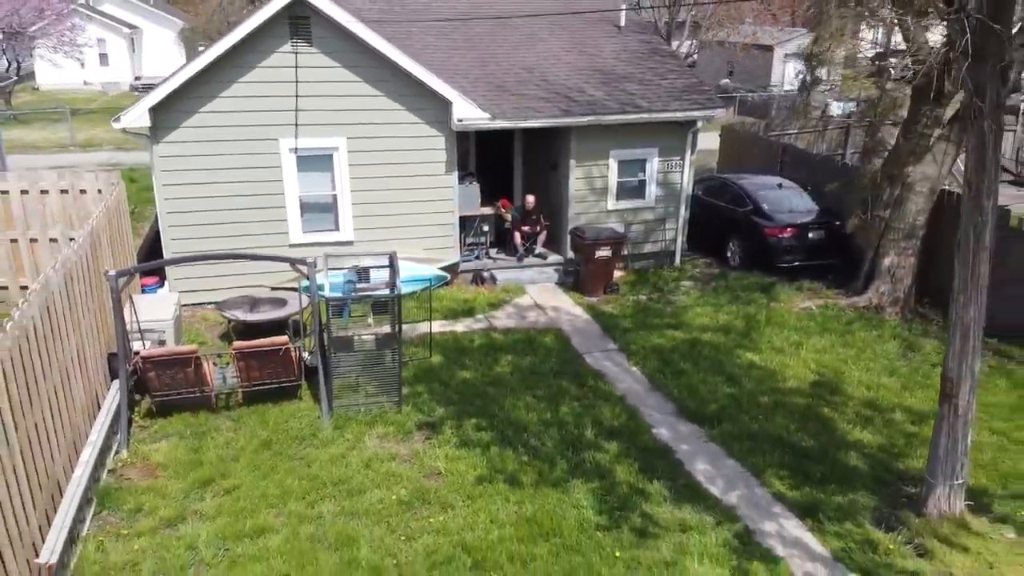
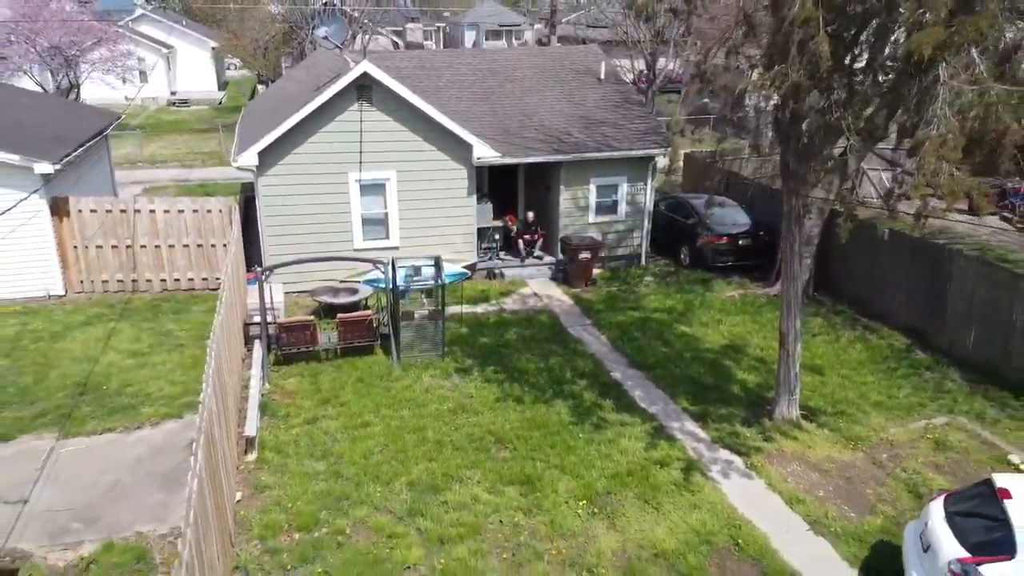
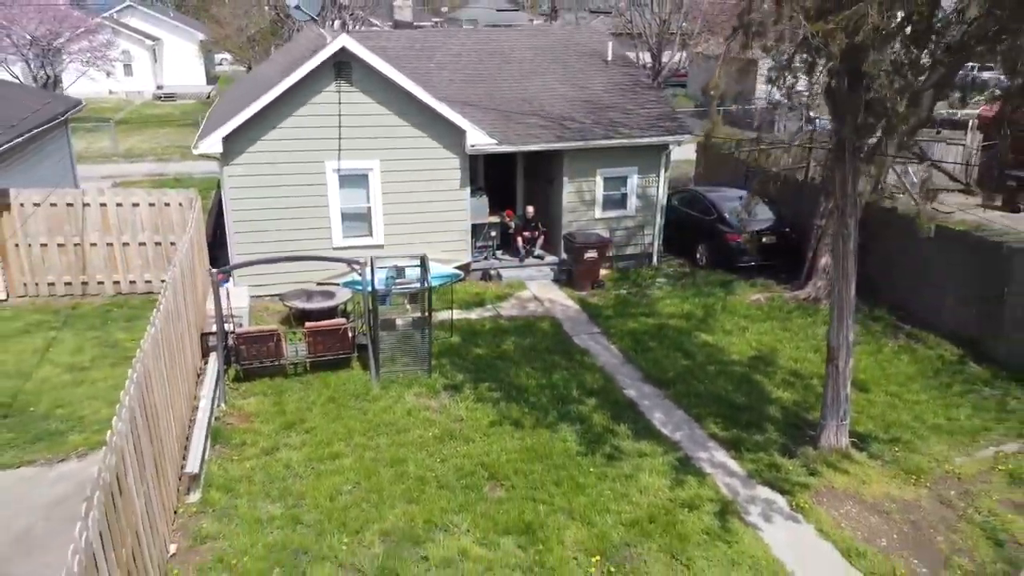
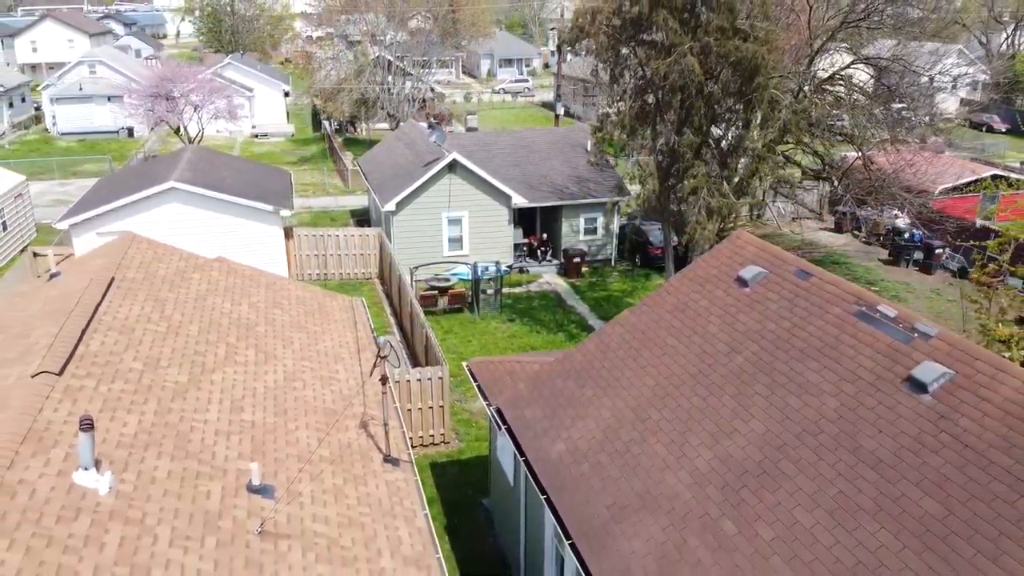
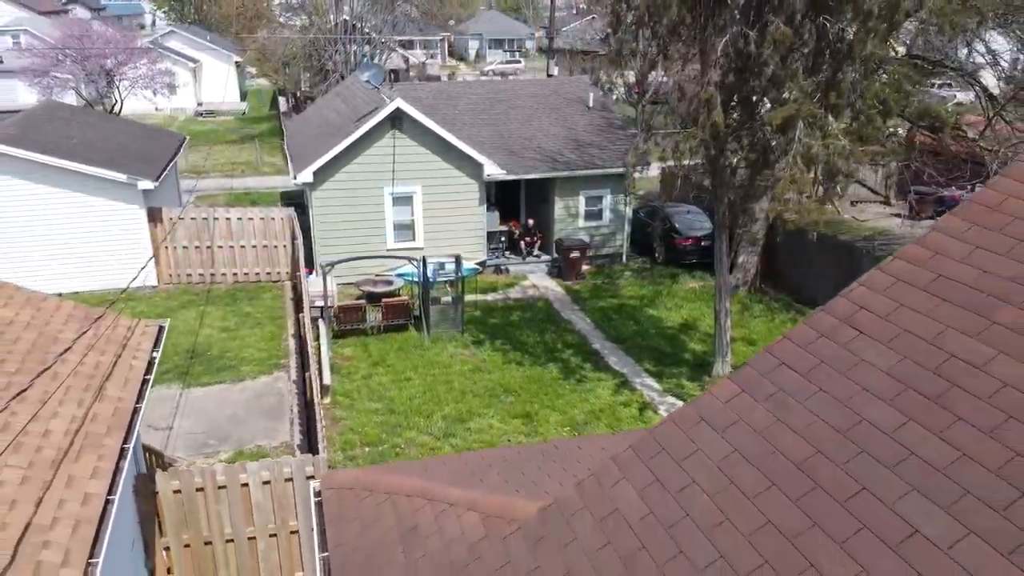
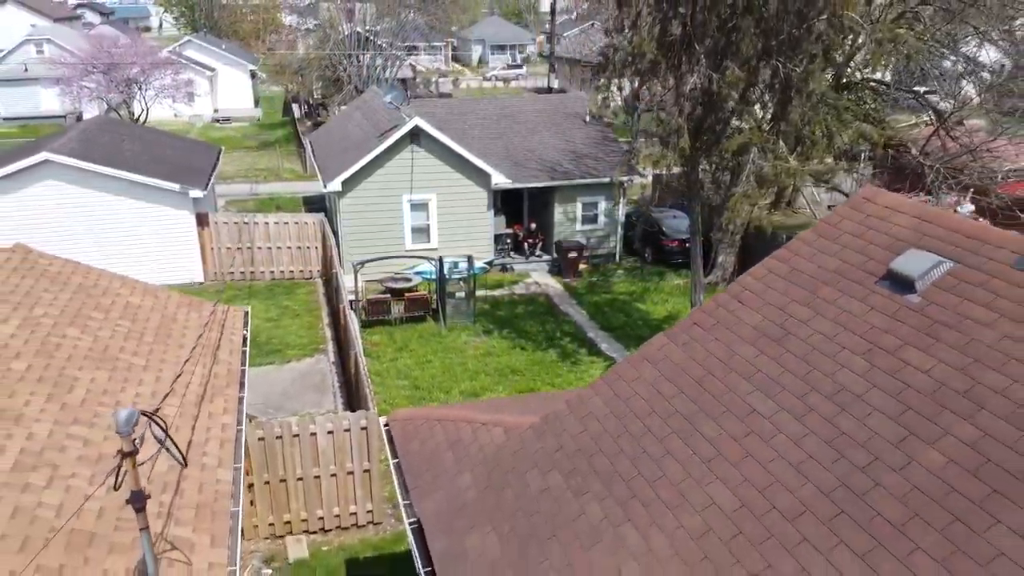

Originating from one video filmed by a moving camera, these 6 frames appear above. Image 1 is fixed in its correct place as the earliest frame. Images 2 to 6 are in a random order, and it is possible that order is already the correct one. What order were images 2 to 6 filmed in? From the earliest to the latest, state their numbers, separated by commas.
3, 2, 5, 6, 4
